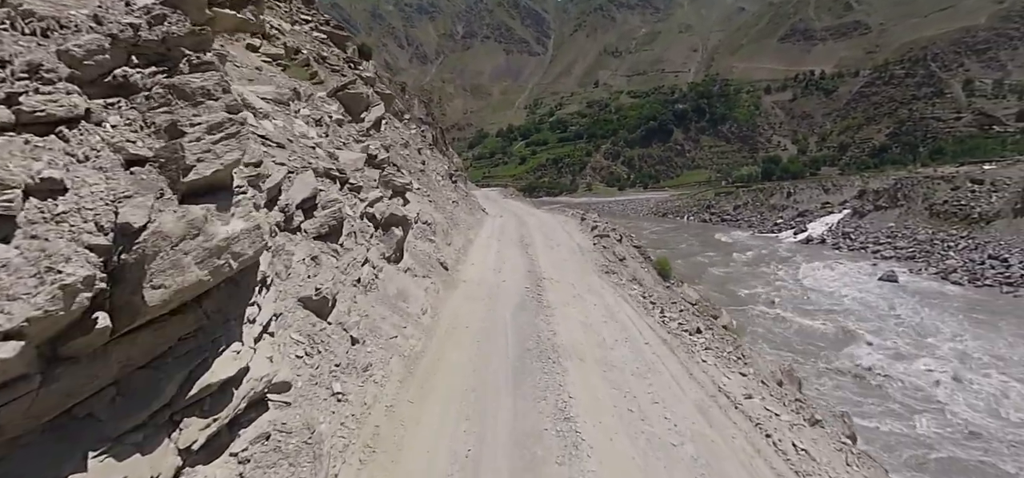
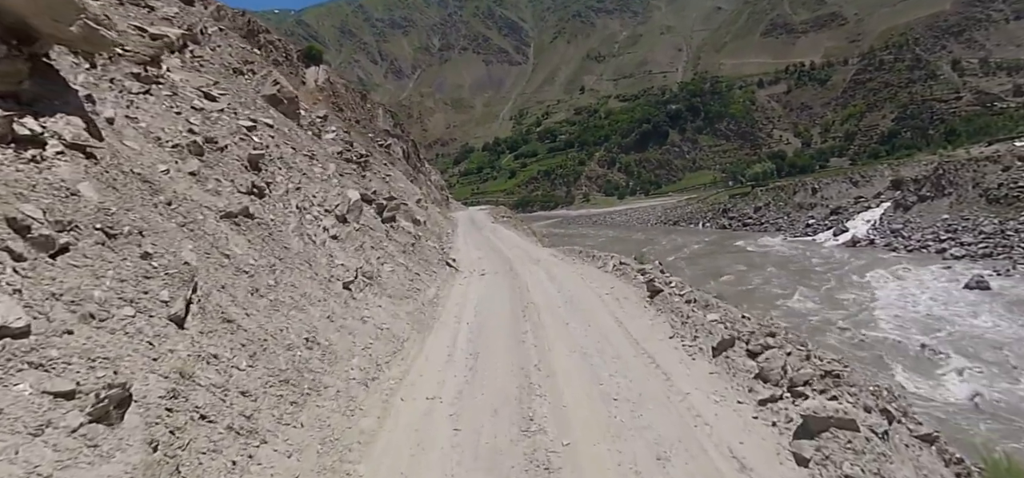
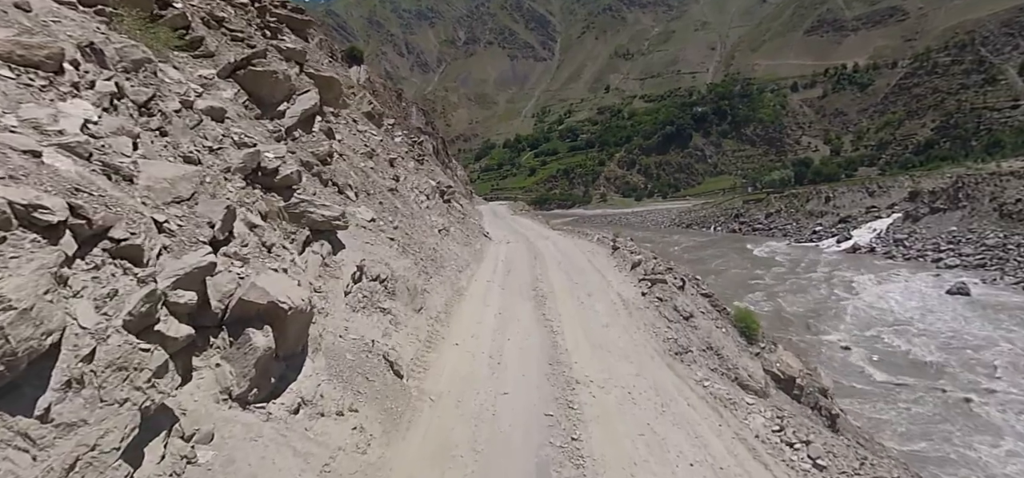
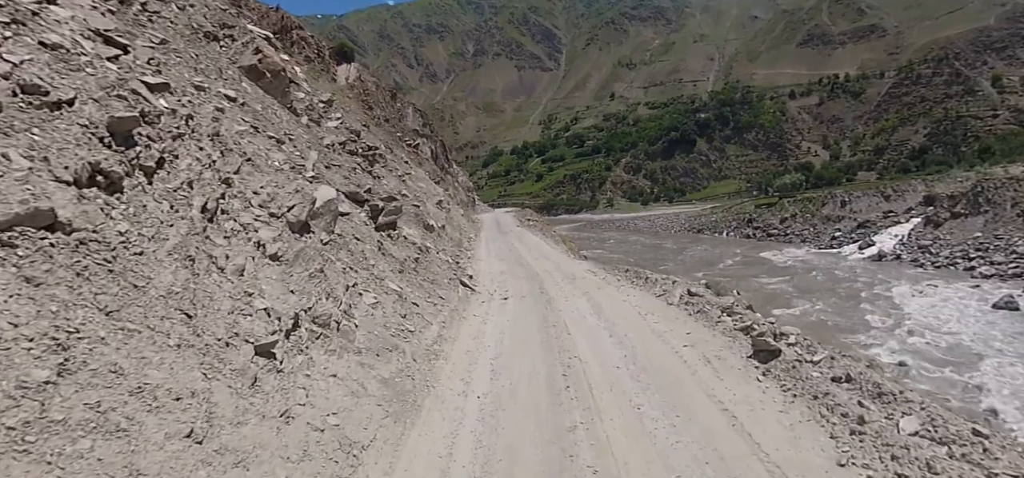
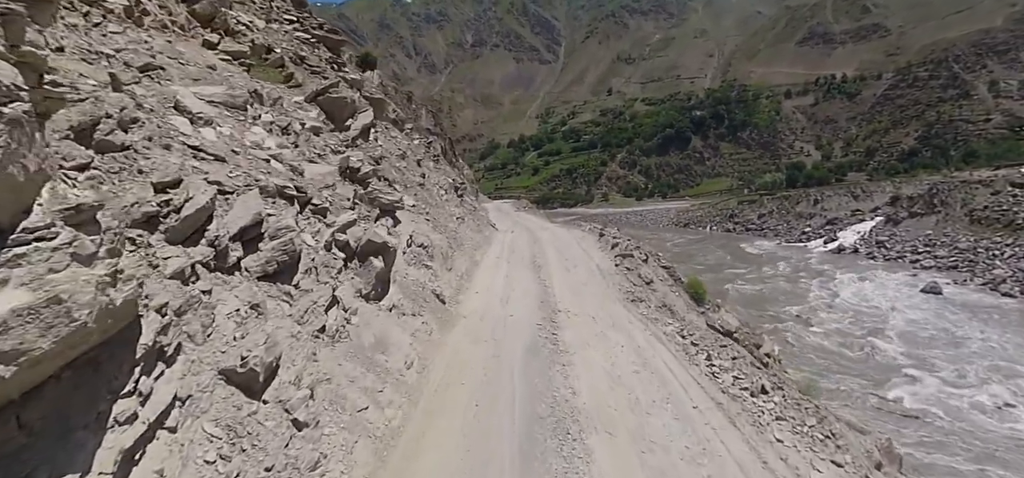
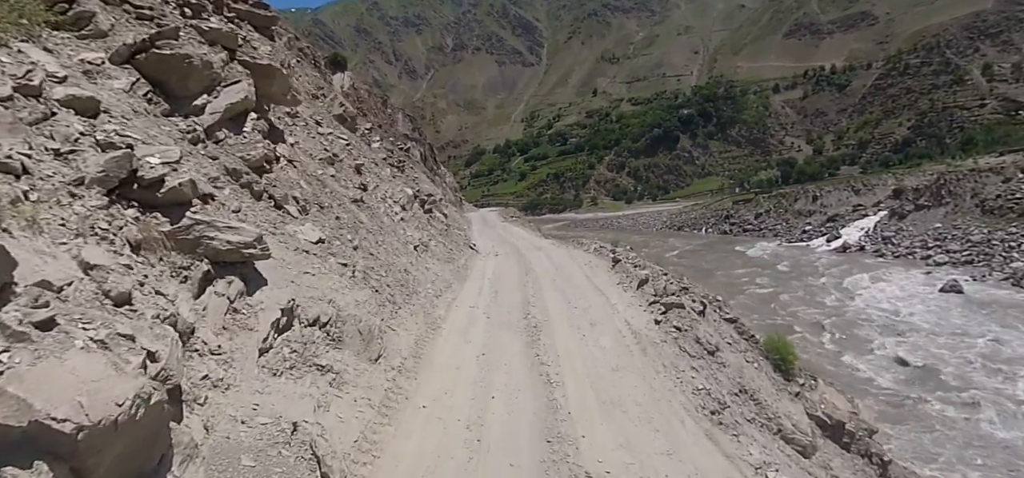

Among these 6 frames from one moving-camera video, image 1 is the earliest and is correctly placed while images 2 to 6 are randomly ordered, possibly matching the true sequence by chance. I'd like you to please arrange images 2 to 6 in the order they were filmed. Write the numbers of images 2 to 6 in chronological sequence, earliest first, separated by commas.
5, 3, 6, 2, 4
